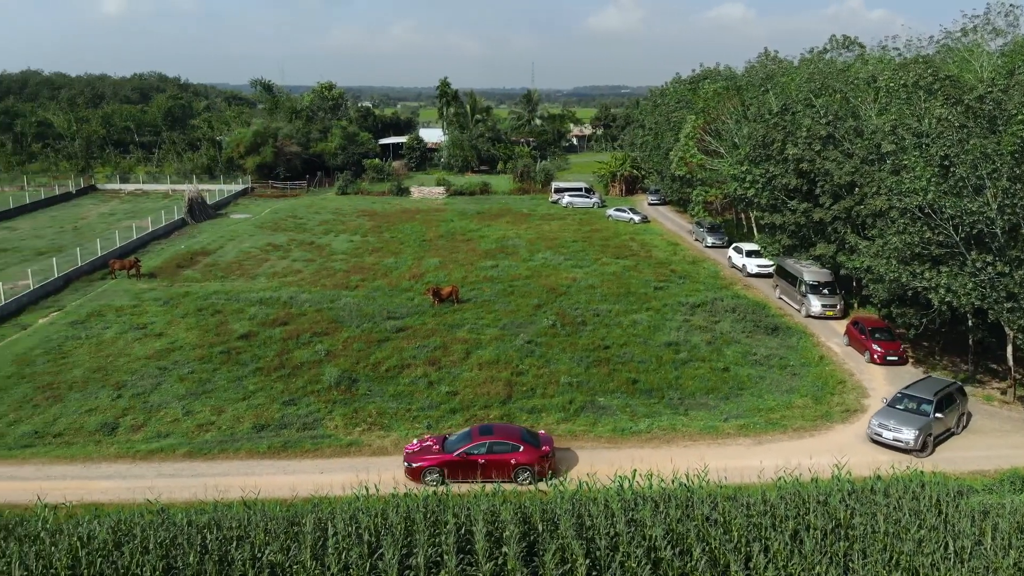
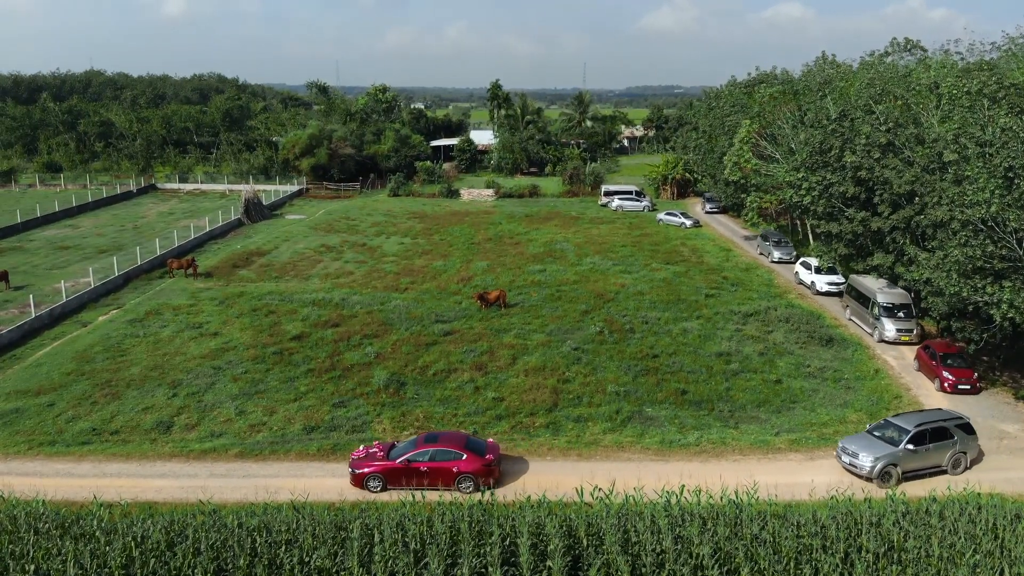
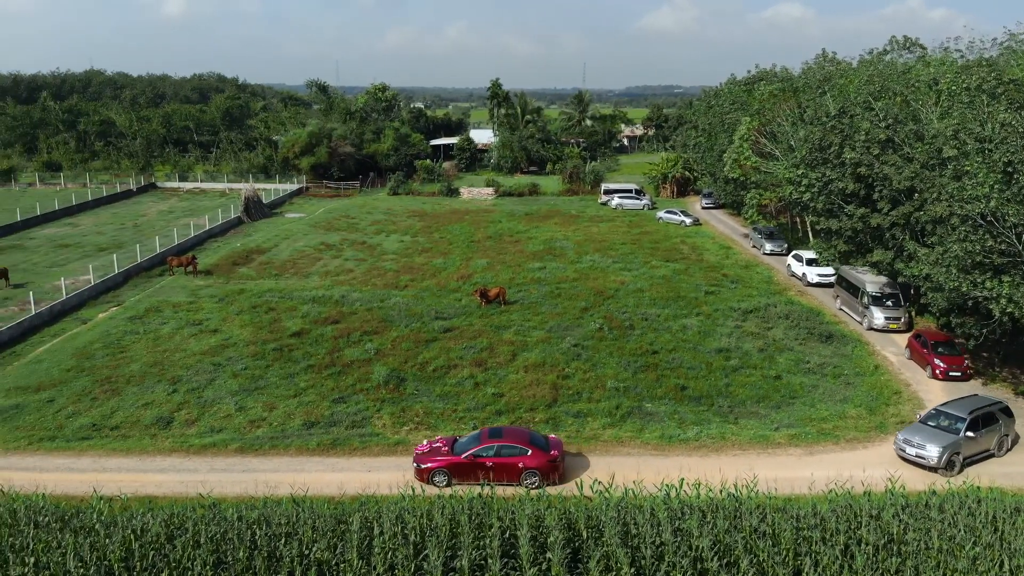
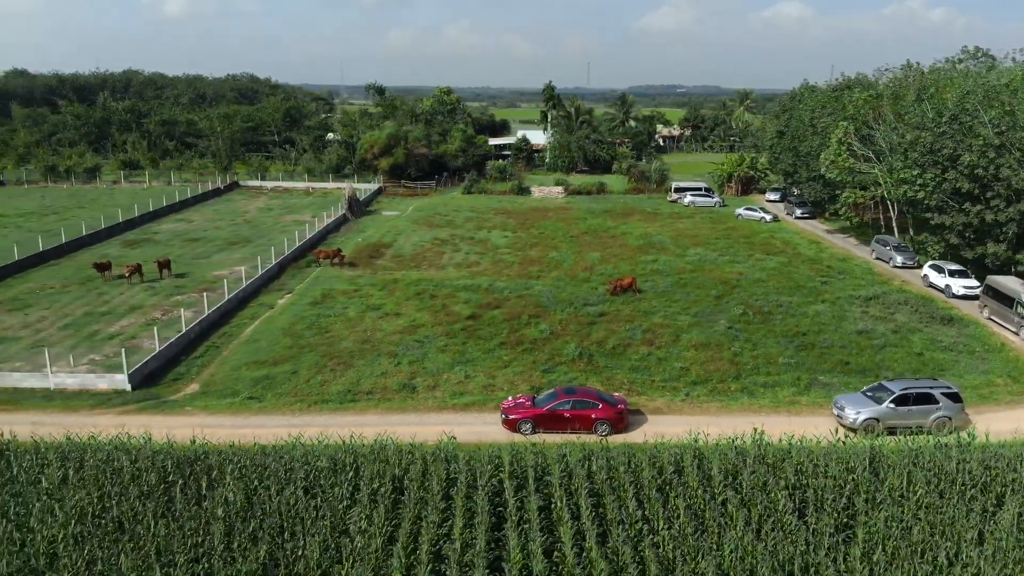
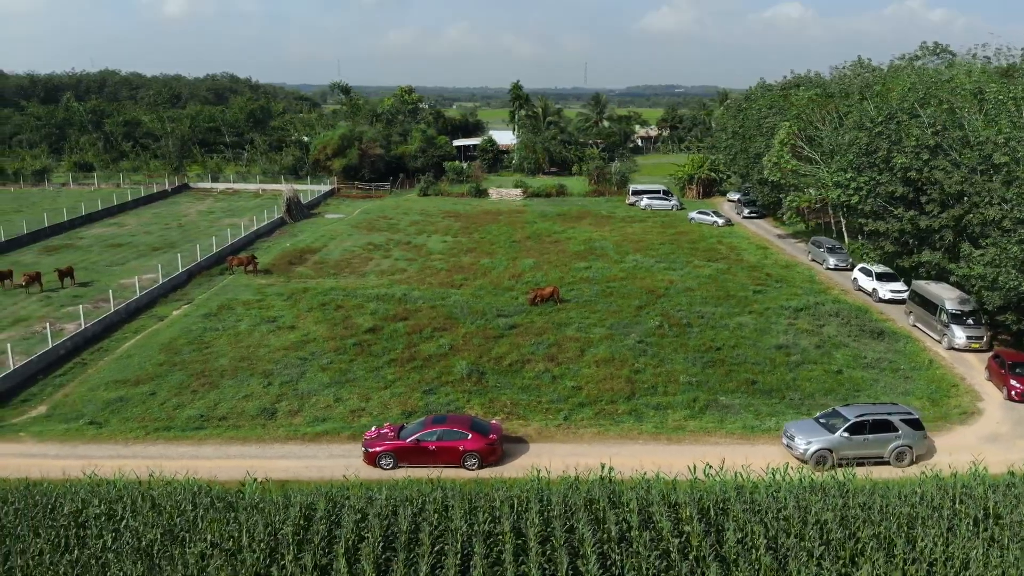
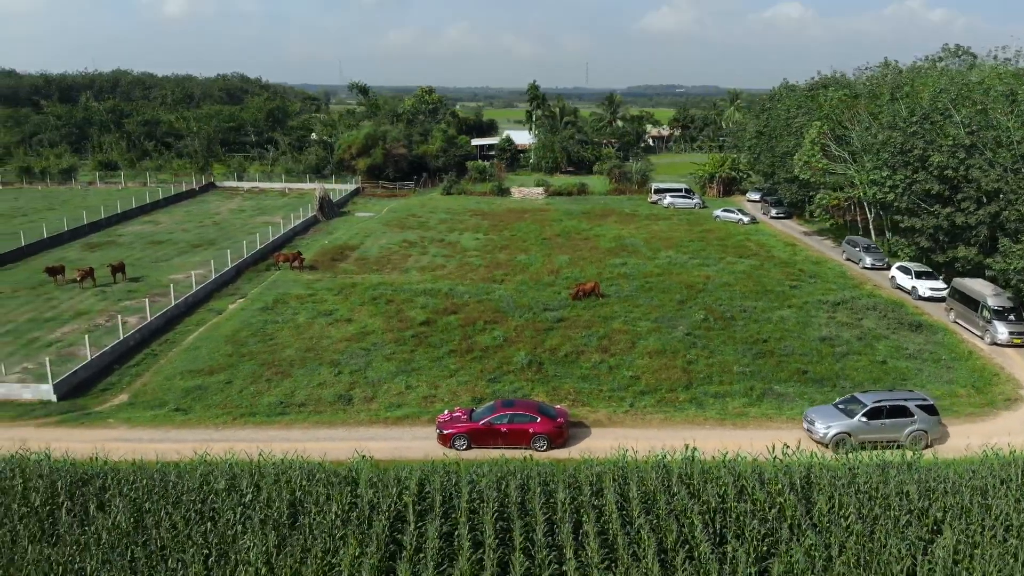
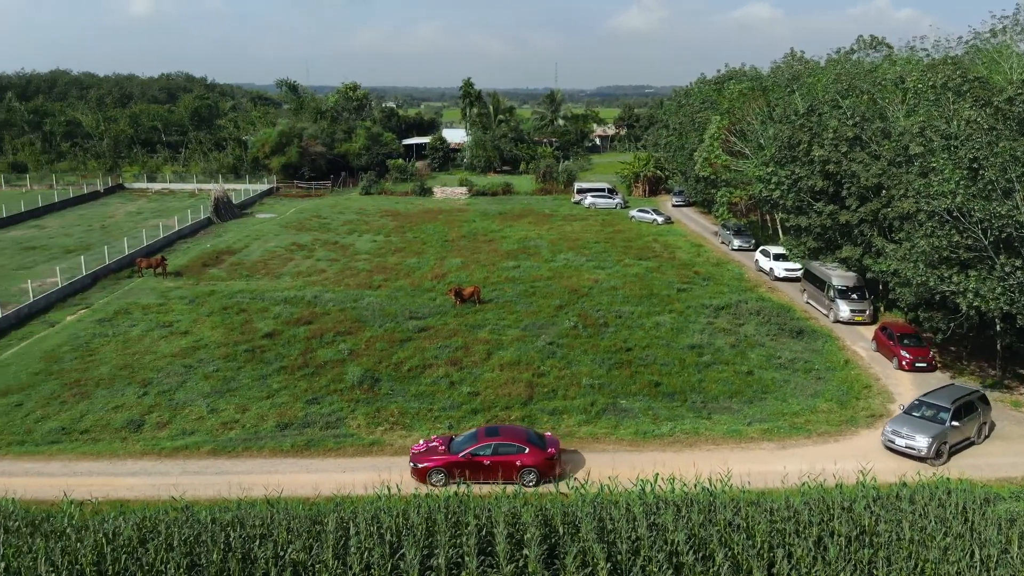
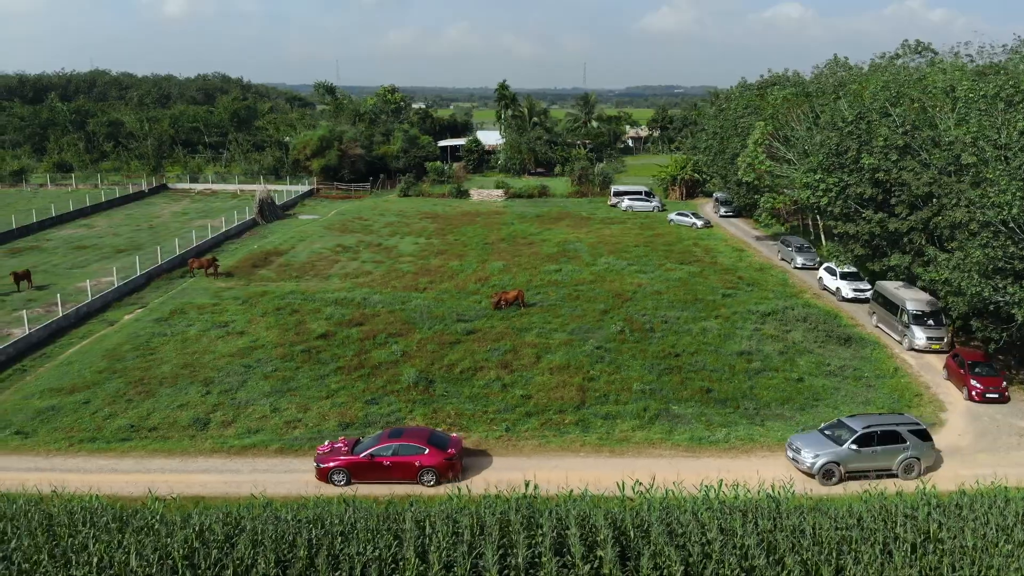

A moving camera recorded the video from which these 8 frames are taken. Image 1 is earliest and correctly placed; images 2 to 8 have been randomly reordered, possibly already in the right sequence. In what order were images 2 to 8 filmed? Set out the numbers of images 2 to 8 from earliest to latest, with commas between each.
7, 3, 2, 8, 5, 6, 4
